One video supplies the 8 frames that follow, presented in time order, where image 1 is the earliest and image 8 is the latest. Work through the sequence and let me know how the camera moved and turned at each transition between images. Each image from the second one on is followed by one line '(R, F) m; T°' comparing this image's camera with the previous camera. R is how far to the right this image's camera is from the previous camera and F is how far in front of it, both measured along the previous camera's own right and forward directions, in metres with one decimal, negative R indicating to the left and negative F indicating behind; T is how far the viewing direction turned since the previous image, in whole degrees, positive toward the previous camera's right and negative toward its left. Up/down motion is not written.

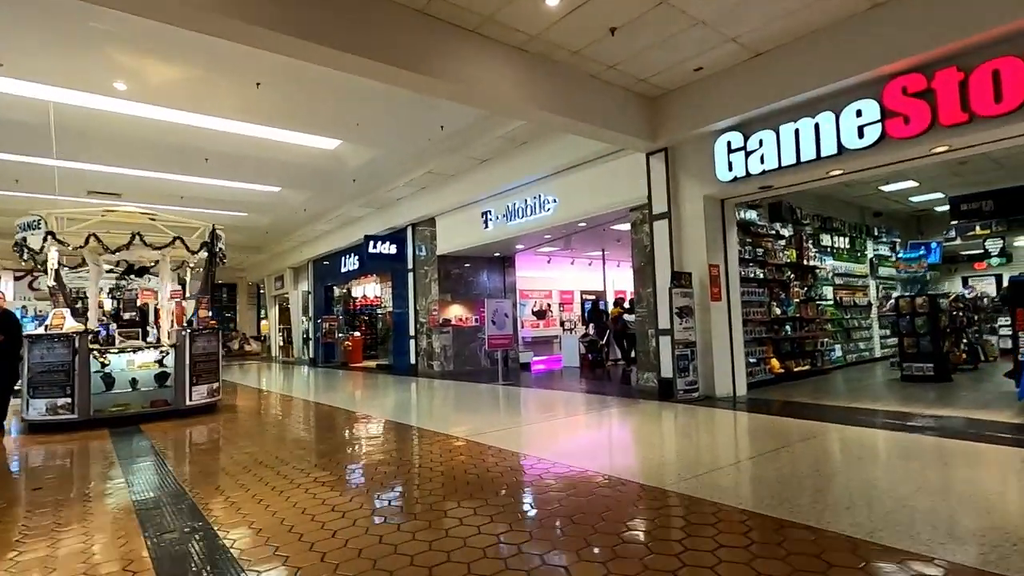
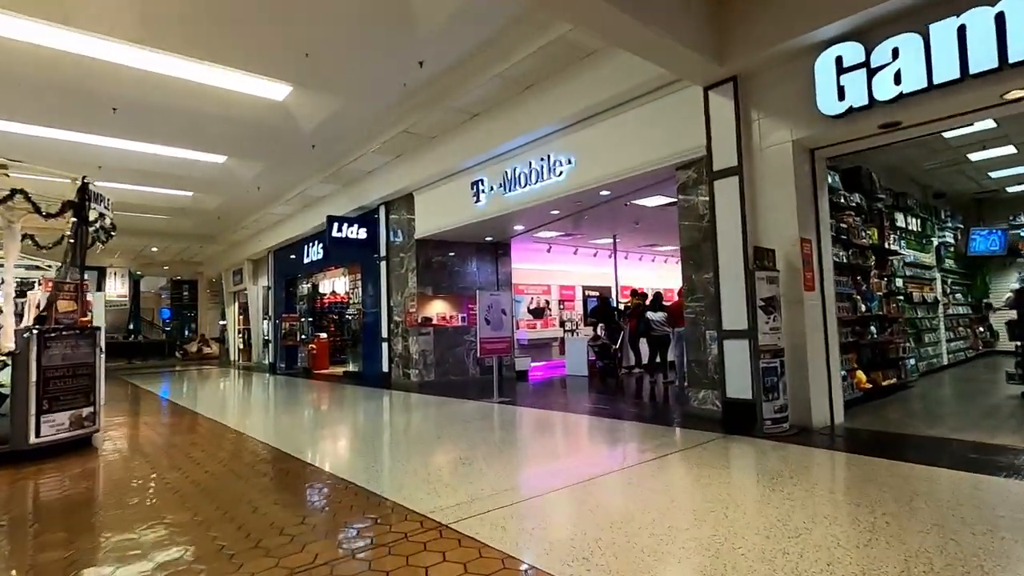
(-0.2, +2.1) m; +2°
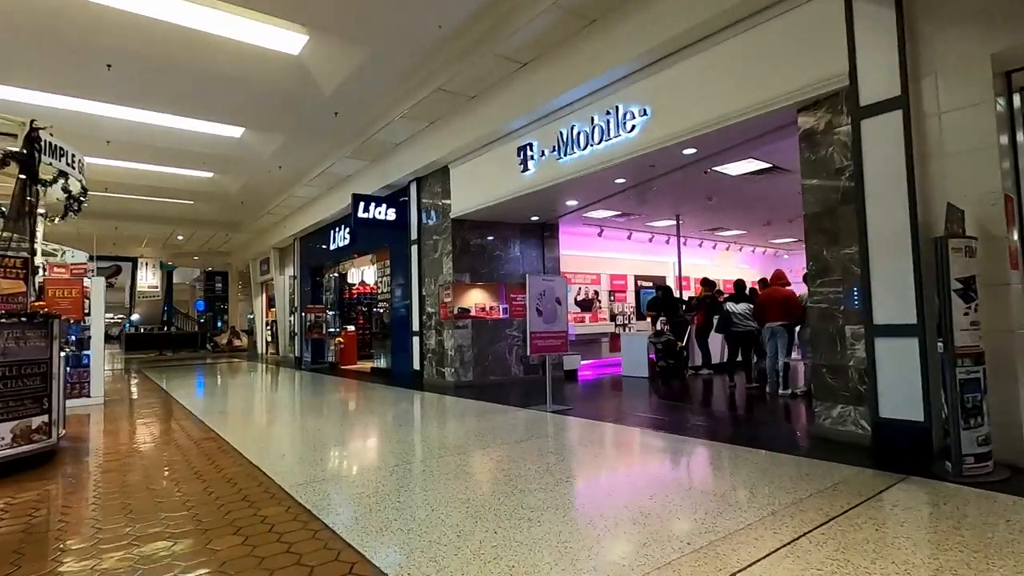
(-0.3, +1.2) m; -3°
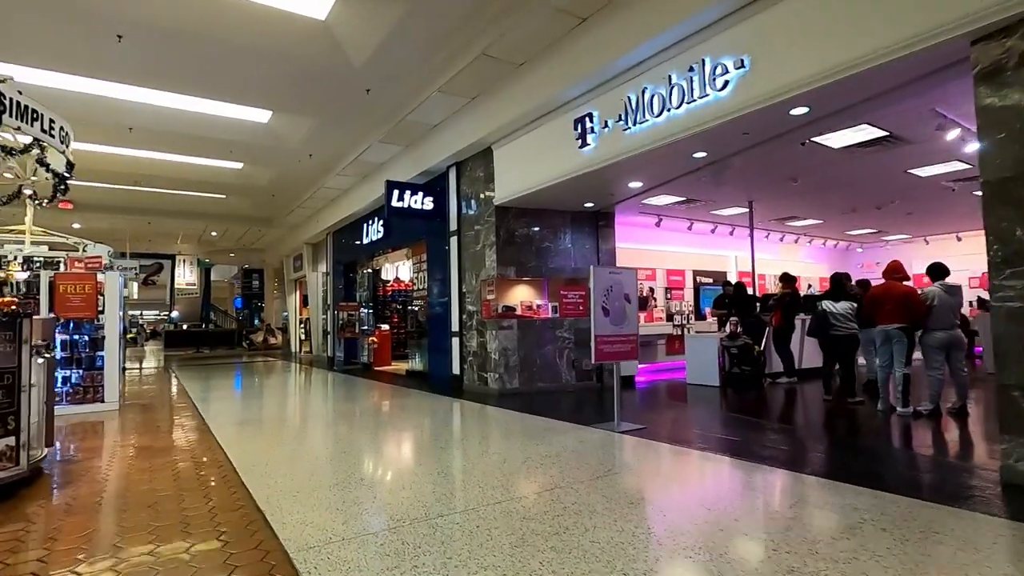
(-0.2, +0.9) m; -4°
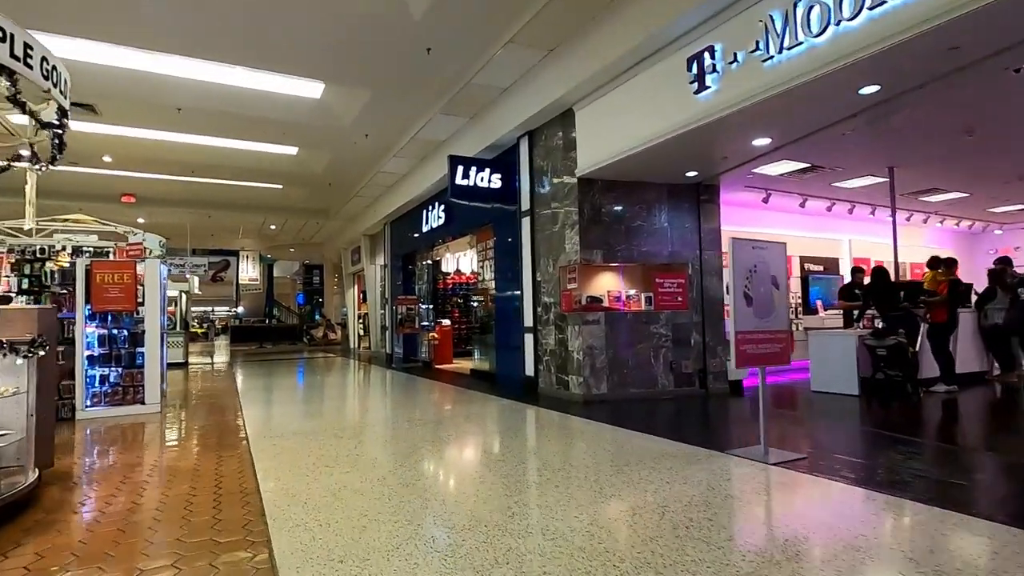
(-0.4, +1.1) m; -6°
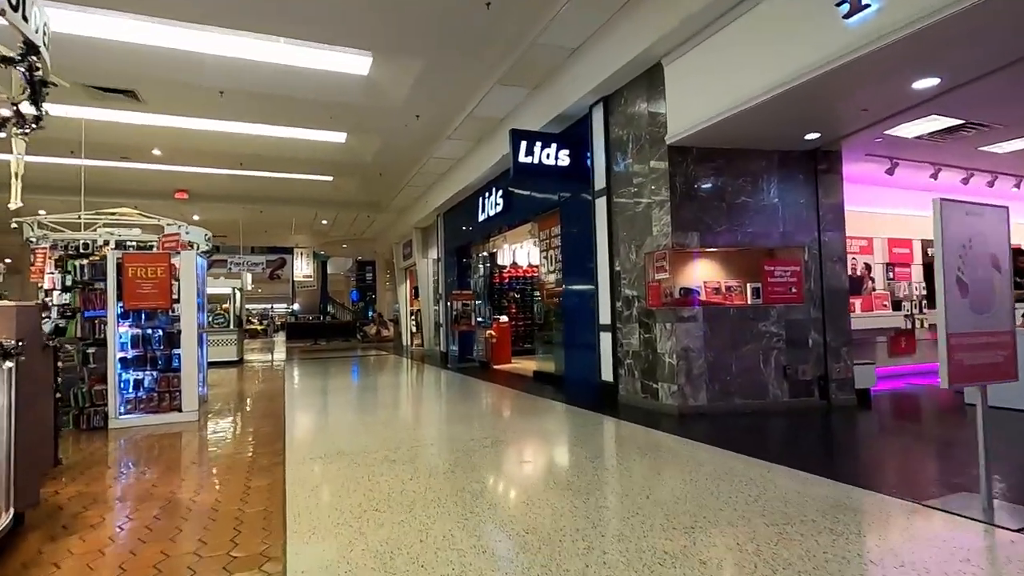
(-0.3, +0.9) m; -5°
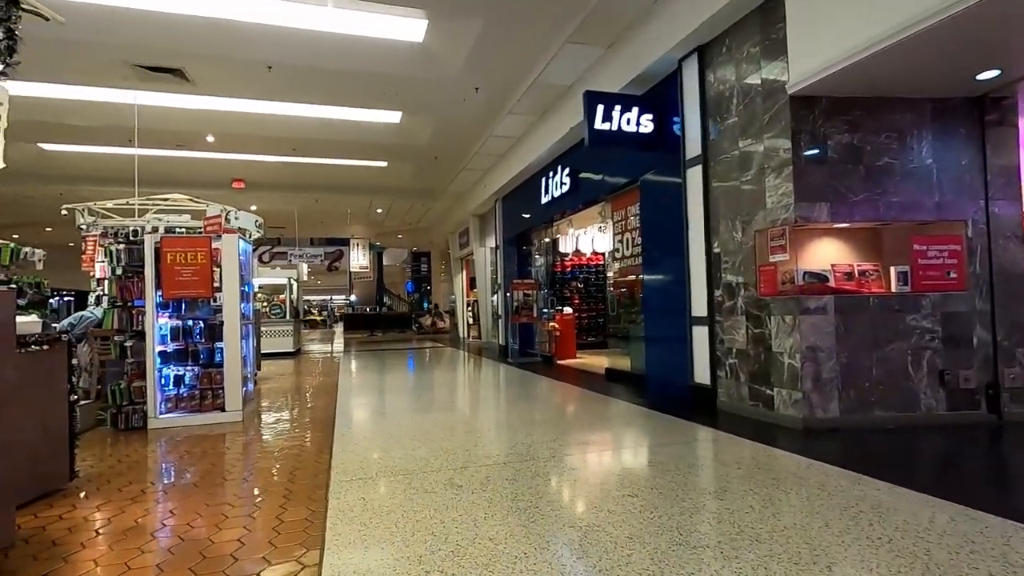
(-0.2, +0.8) m; -6°
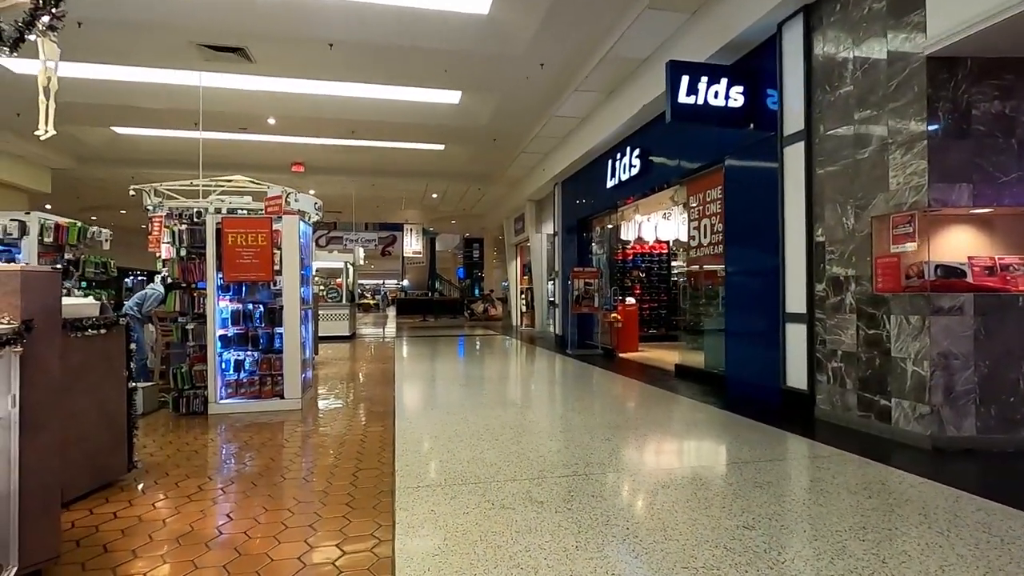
(-0.2, +0.4) m; -5°
